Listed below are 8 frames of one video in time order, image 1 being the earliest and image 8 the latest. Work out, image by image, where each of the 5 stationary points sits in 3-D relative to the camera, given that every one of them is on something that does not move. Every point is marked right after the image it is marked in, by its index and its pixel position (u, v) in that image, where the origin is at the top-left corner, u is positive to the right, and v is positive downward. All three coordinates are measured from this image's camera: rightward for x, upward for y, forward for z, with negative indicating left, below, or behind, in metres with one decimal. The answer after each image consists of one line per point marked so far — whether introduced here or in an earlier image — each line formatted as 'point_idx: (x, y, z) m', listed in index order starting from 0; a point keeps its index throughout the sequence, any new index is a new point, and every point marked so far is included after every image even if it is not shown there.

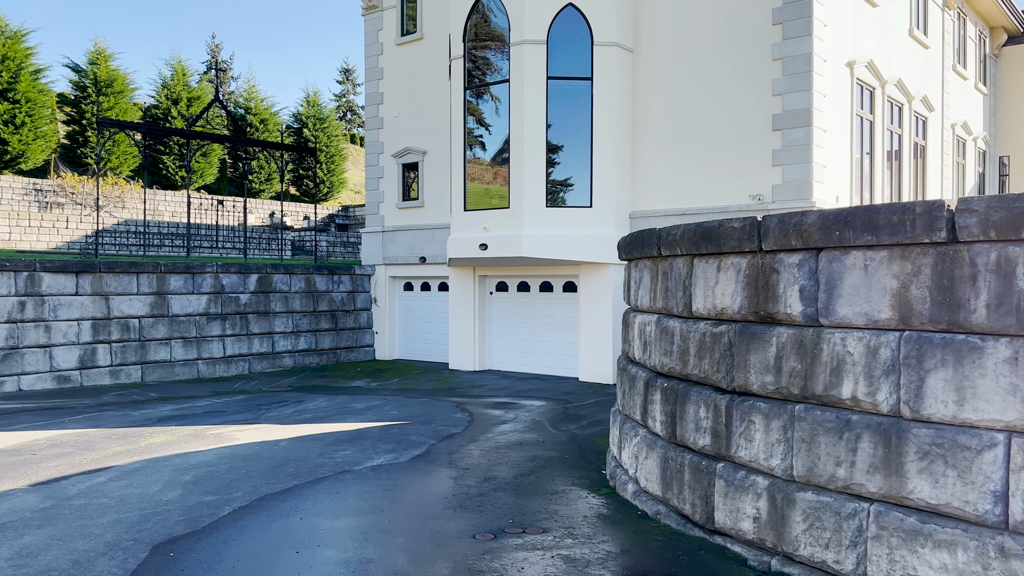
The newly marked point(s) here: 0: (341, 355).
0: (-4.2, -1.6, +17.5) m
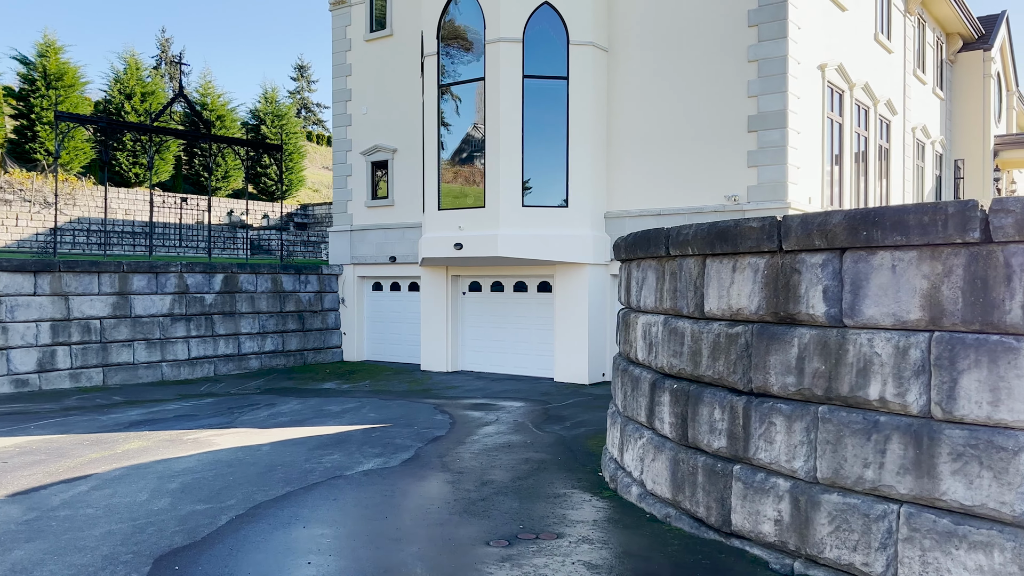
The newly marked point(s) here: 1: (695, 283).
0: (-4.8, -1.6, +17.1) m
1: (+1.2, 0.0, +4.7) m
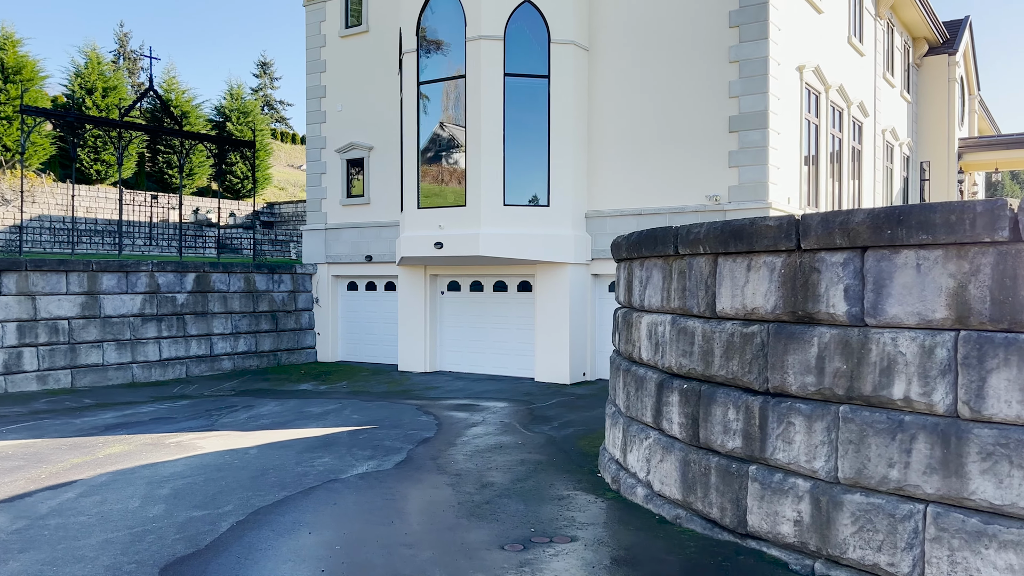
0: (-5.3, -1.6, +16.8) m
1: (+1.2, 0.0, +4.7) m
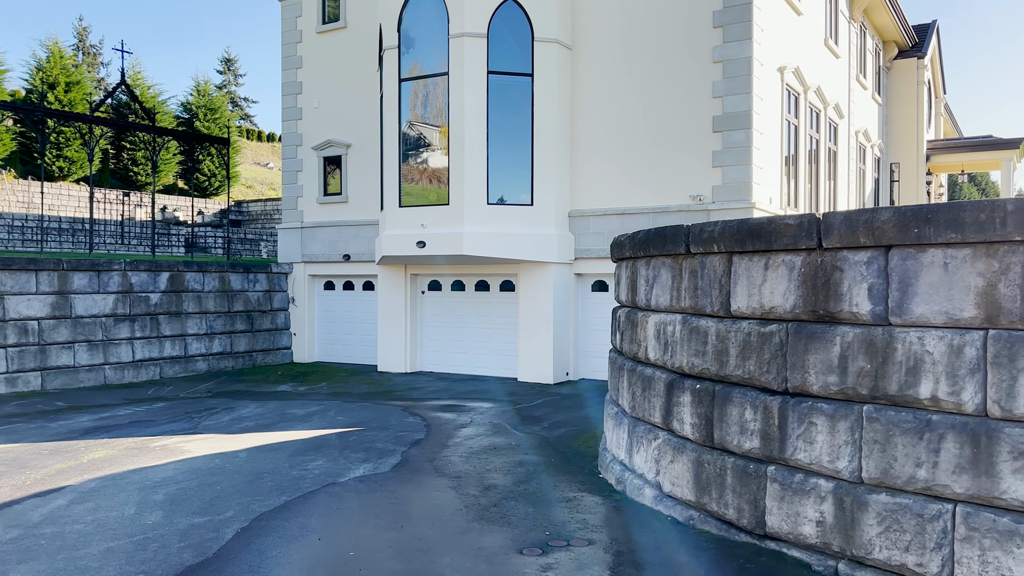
0: (-5.7, -1.5, +16.5) m
1: (+1.3, 0.0, +4.6) m
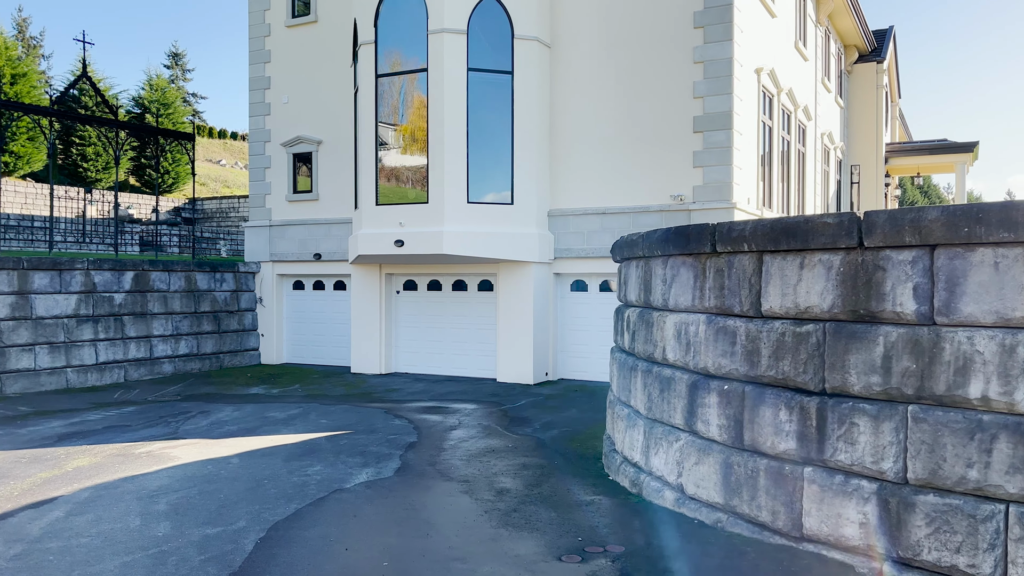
0: (-6.2, -1.5, +16.0) m
1: (+1.5, 0.0, +4.6) m
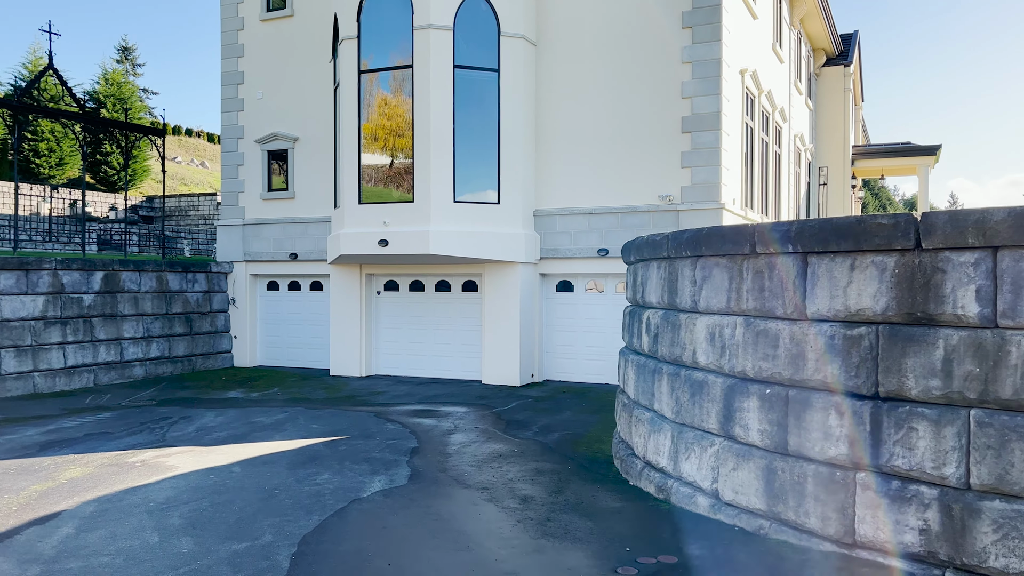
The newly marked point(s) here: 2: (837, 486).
0: (-6.5, -1.6, +15.5) m
1: (+1.7, 0.0, +4.5) m
2: (+1.8, -1.1, +4.2) m
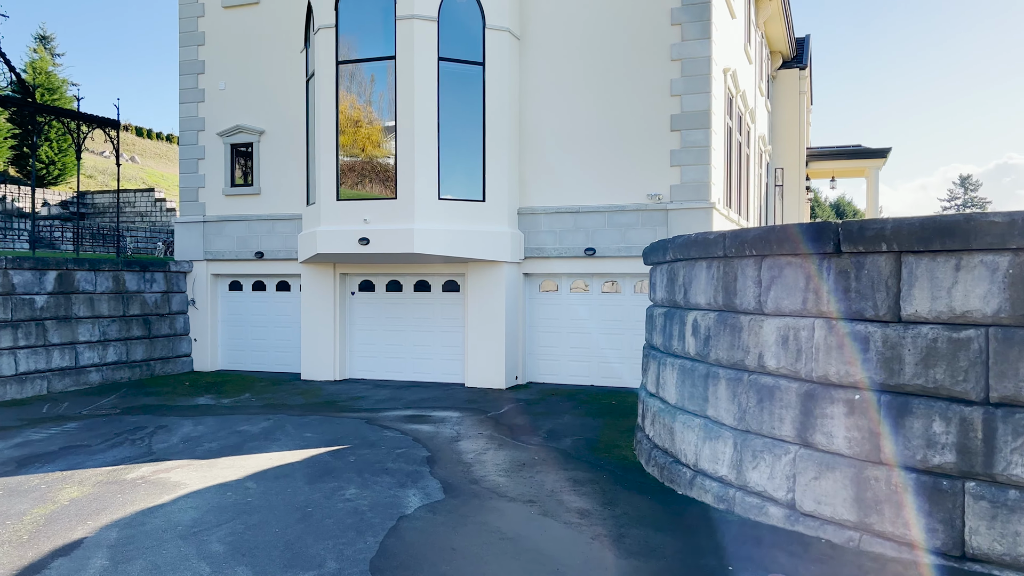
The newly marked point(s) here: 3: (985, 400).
0: (-6.8, -1.6, +14.7) m
1: (+2.2, 0.0, +4.3) m
2: (+2.3, -1.1, +4.0) m
3: (+2.5, -0.6, +3.9) m
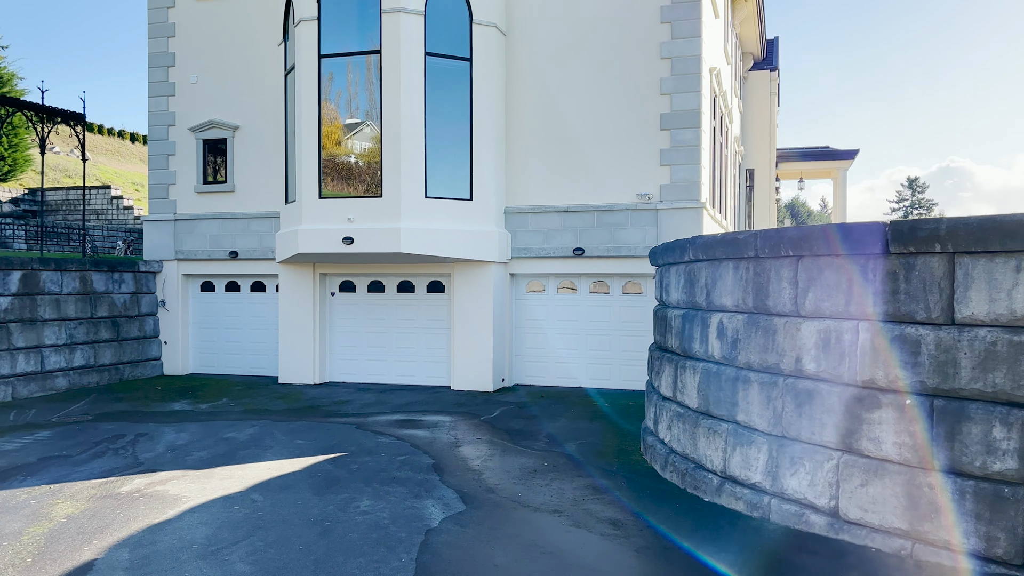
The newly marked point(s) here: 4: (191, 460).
0: (-7.1, -1.6, +14.2) m
1: (+2.4, 0.0, +4.2) m
2: (+2.6, -1.1, +3.9) m
3: (+2.7, -0.6, +3.8) m
4: (-3.4, -1.8, +8.0) m
